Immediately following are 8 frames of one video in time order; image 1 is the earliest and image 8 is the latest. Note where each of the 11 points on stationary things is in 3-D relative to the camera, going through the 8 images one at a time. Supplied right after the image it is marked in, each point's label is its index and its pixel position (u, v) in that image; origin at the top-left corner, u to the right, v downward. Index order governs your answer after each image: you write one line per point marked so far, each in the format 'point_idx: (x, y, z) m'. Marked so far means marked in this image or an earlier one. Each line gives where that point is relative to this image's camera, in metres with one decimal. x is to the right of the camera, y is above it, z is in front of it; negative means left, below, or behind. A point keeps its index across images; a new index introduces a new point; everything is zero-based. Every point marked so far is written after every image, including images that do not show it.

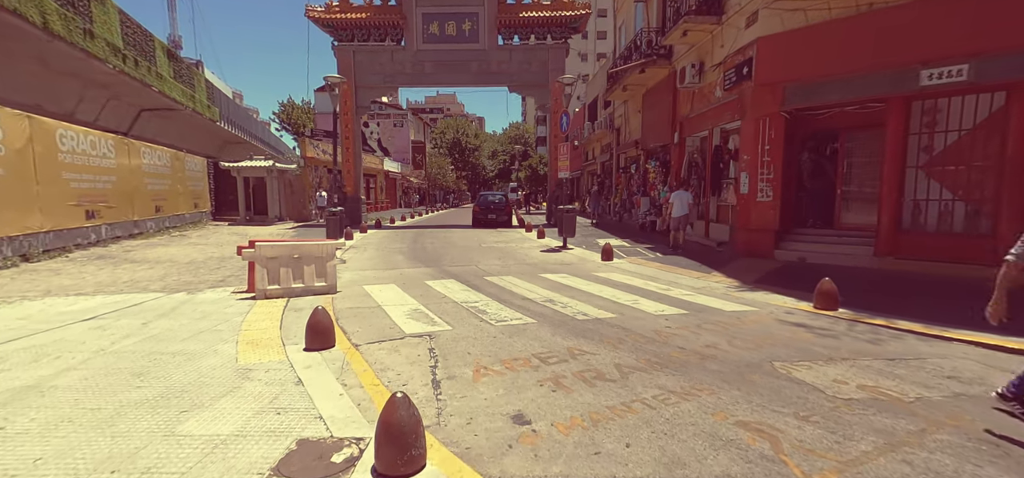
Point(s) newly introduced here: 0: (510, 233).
0: (-0.1, +0.2, +17.8) m
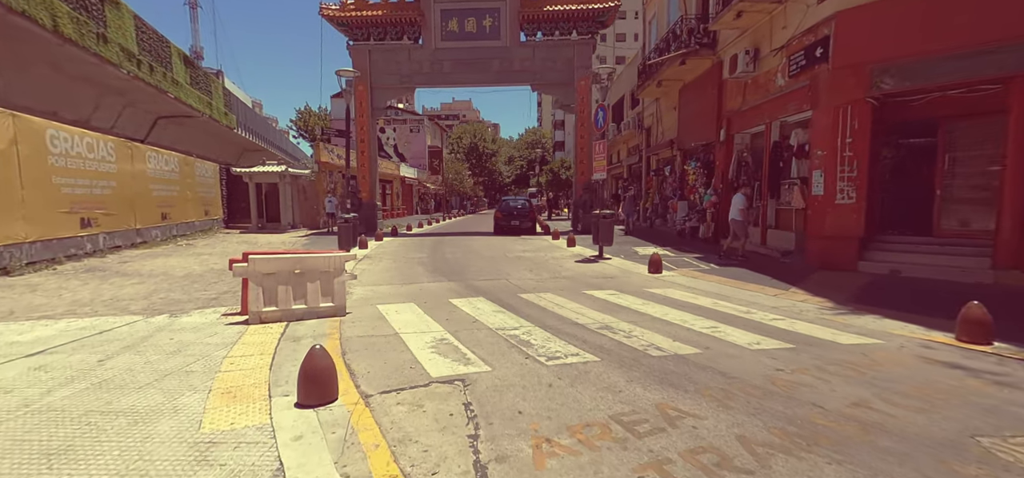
0: (+0.8, -0.1, +16.4) m
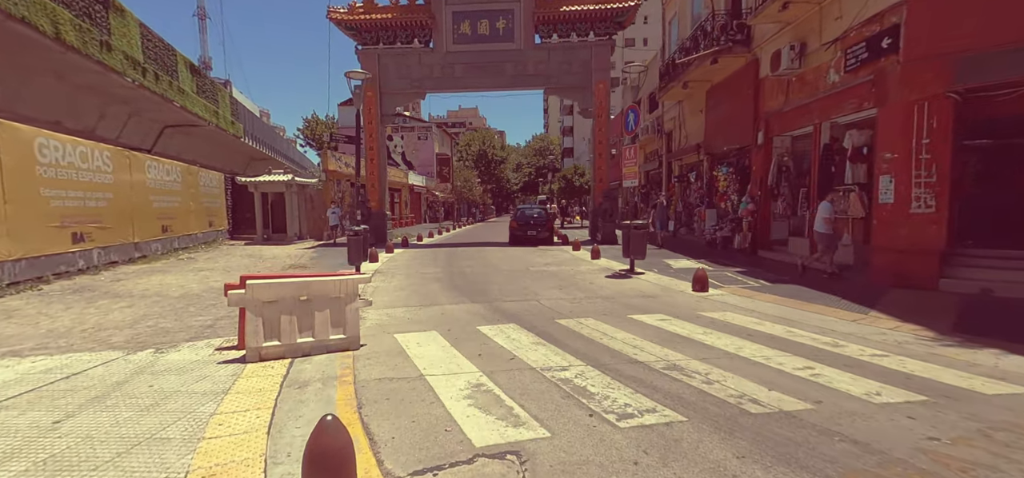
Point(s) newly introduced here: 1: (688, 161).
0: (+1.3, -0.4, +15.4) m
1: (+6.6, +2.9, +19.6) m
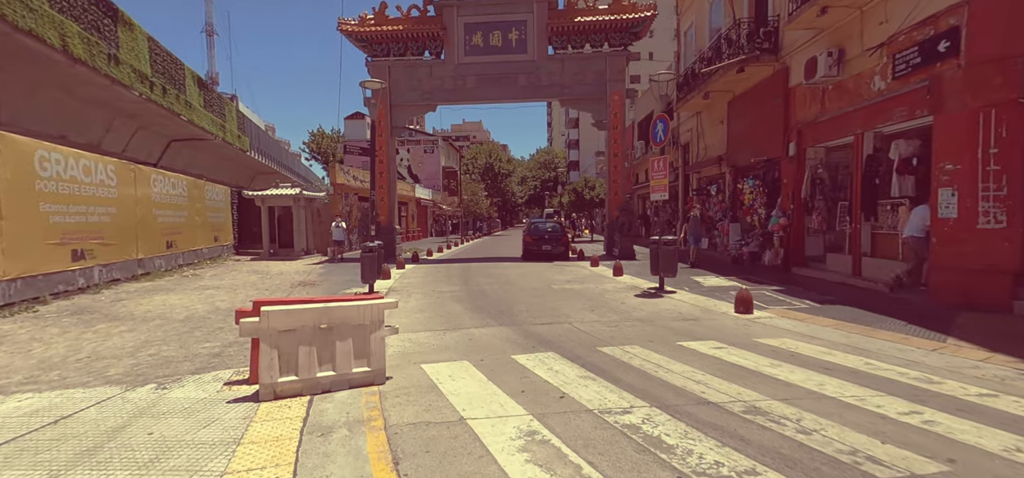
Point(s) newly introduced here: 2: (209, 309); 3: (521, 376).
0: (+1.8, -0.9, +14.8) m
1: (+7.1, +2.4, +19.0) m
2: (-5.5, -1.3, +9.5) m
3: (+0.1, -1.4, +5.2) m
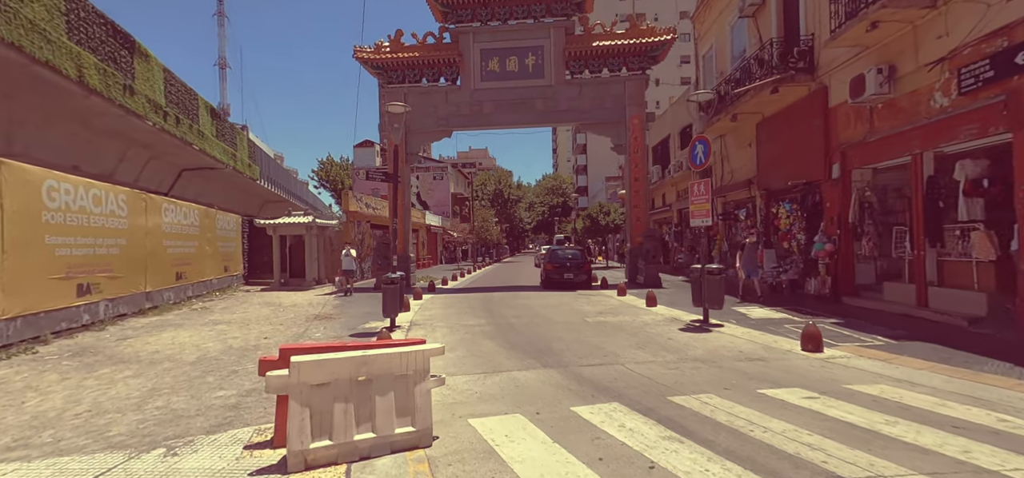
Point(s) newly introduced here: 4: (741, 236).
0: (+2.5, -1.6, +14.0) m
1: (+7.8, +1.5, +18.4) m
2: (-4.8, -1.8, +8.8) m
3: (+0.7, -1.7, +4.4) m
4: (+7.8, +0.1, +17.9) m
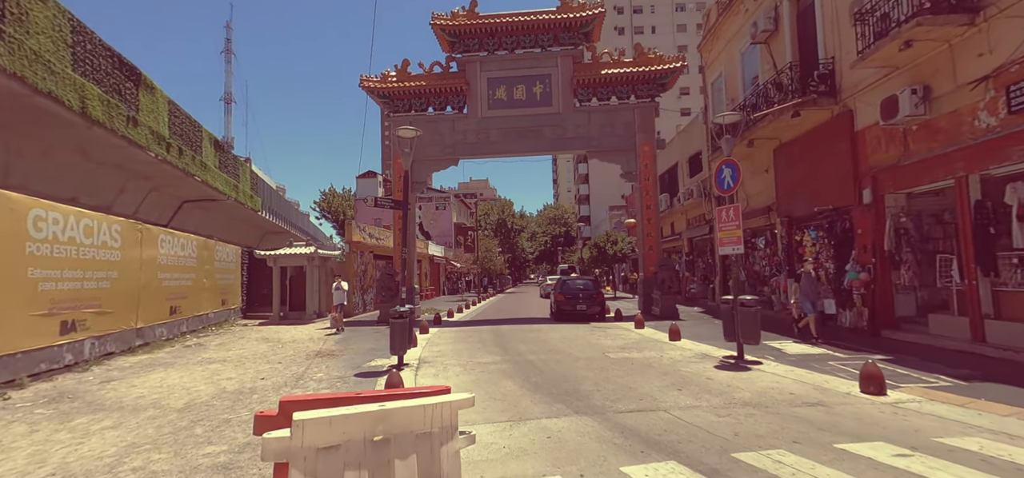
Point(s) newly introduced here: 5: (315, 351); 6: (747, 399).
0: (+2.8, -2.4, +13.2) m
1: (+8.1, +0.5, +17.7) m
2: (-4.5, -2.3, +8.0) m
3: (+1.0, -1.9, +3.6) m
4: (+8.1, -0.9, +17.2) m
5: (-4.5, -2.6, +12.1) m
6: (+2.9, -2.0, +6.6) m
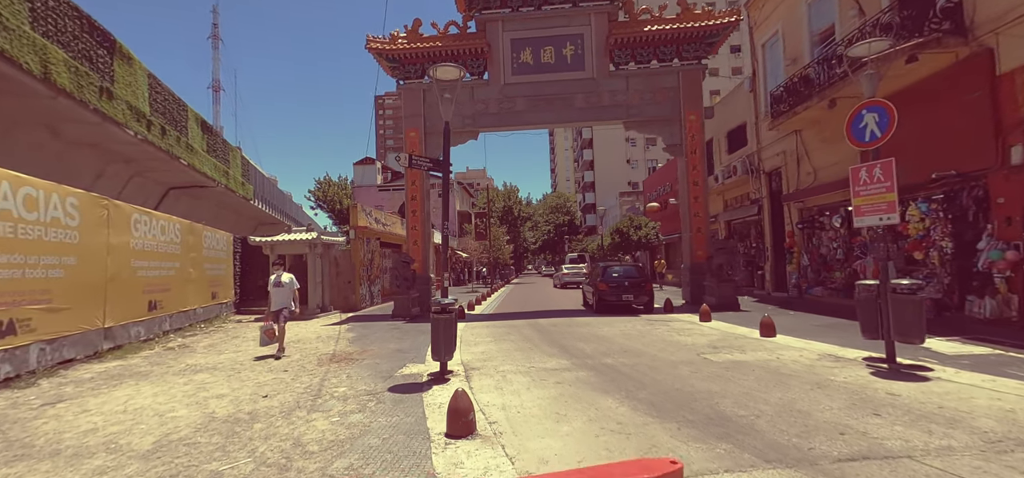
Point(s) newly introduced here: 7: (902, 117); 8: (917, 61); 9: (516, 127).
0: (+3.9, -1.9, +11.0) m
1: (+9.1, +1.1, +15.5) m
2: (-3.4, -1.9, +5.6) m
3: (+2.2, -1.5, +1.4) m
4: (+9.1, -0.2, +15.1) m
5: (-3.5, -2.1, +9.8) m
6: (+4.1, -1.6, +4.4) m
7: (+8.8, +2.7, +11.9) m
8: (+8.3, +3.6, +10.8) m
9: (+0.1, +3.8, +17.8) m
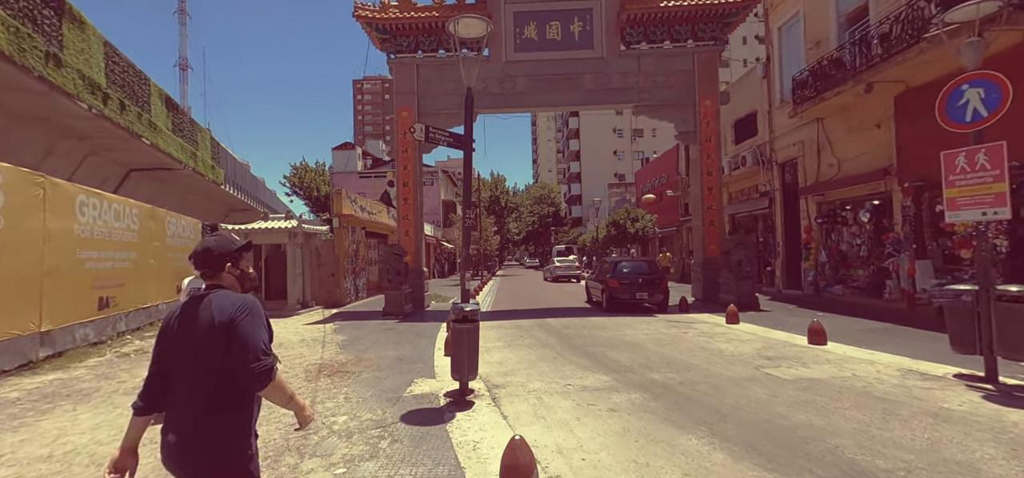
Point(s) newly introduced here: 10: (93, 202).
0: (+4.2, -1.8, +9.9) m
1: (+9.2, +1.2, +14.6) m
2: (-2.9, -1.8, +4.2) m
3: (+2.9, -1.6, +0.1) m
4: (+9.2, -0.1, +14.1) m
5: (-3.1, -2.0, +8.3) m
6: (+4.7, -1.6, +3.3) m
7: (+9.1, +2.8, +10.8) m
8: (+8.6, +3.7, +9.7) m
9: (+0.2, +4.1, +16.4) m
10: (-7.9, +0.8, +9.9) m
